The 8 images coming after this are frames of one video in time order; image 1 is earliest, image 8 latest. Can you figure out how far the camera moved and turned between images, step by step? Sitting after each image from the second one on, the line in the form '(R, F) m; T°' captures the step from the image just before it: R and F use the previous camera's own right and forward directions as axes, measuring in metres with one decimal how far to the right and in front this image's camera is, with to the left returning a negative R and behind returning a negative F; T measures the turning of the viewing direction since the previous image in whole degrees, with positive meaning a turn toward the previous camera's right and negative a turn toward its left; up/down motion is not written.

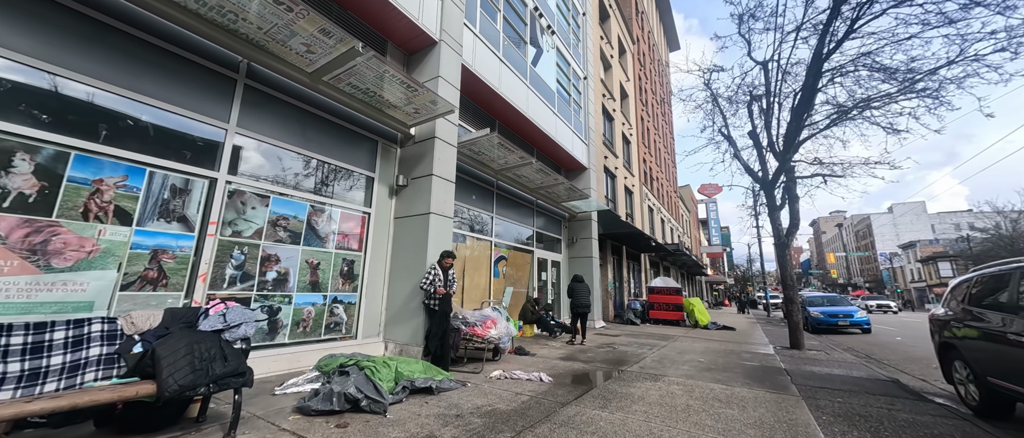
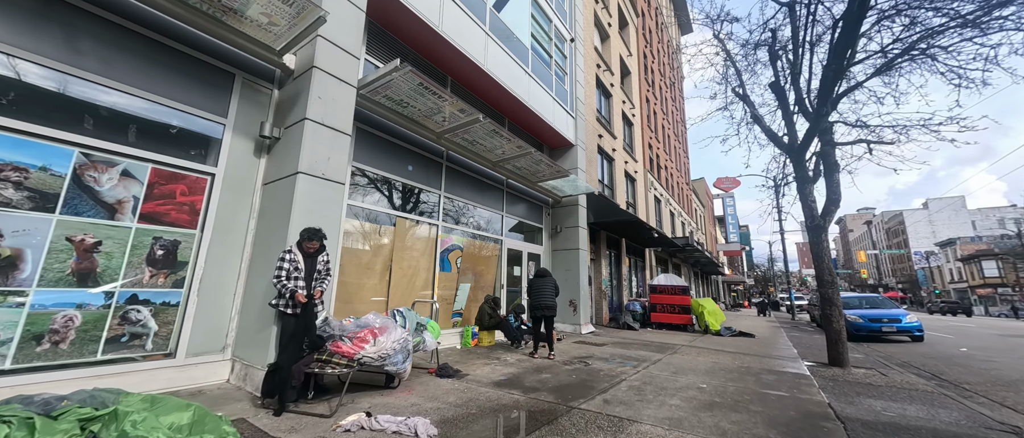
(+1.2, +1.9) m; -2°
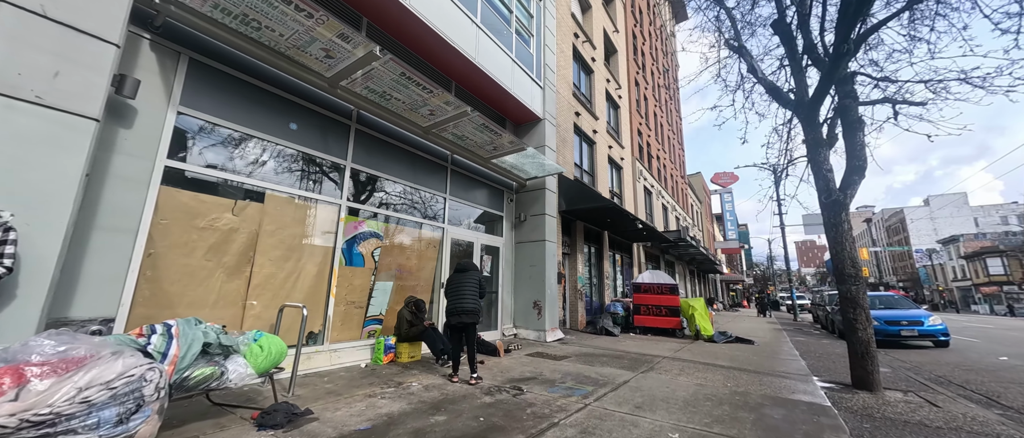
(+1.1, +1.7) m; 0°
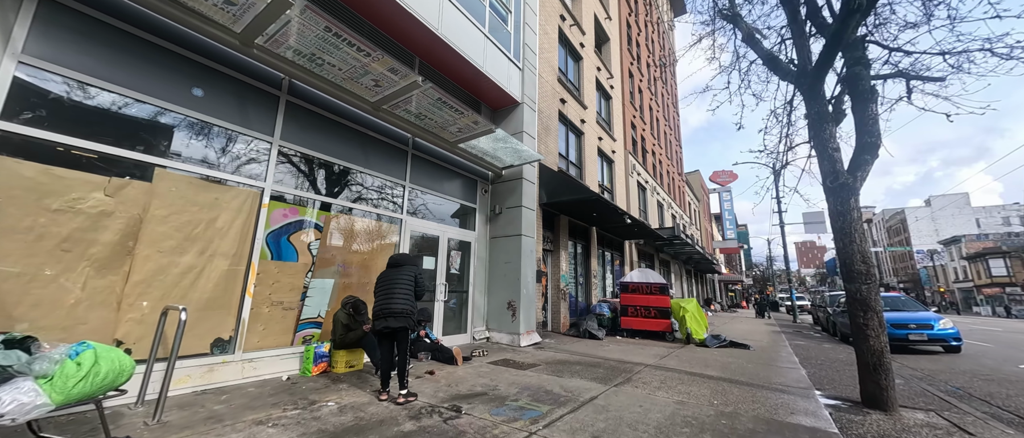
(+0.6, +0.8) m; 0°
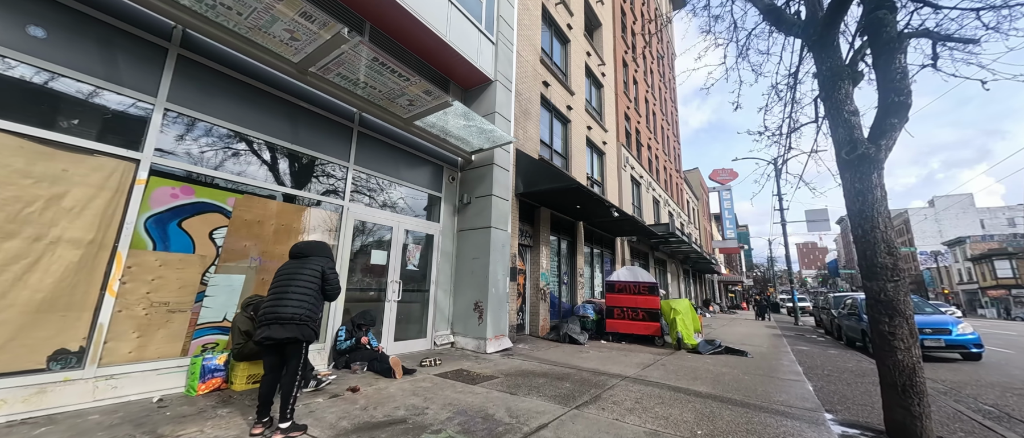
(+0.7, +0.9) m; 0°
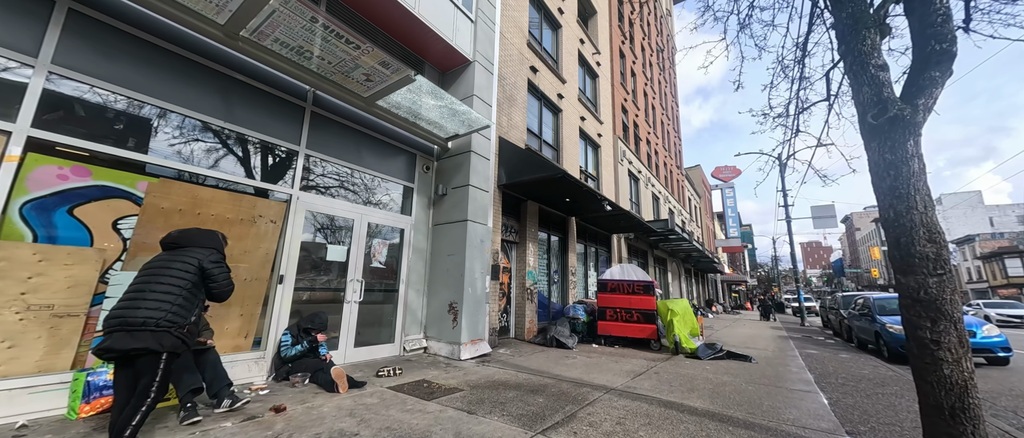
(+0.5, +0.7) m; 0°
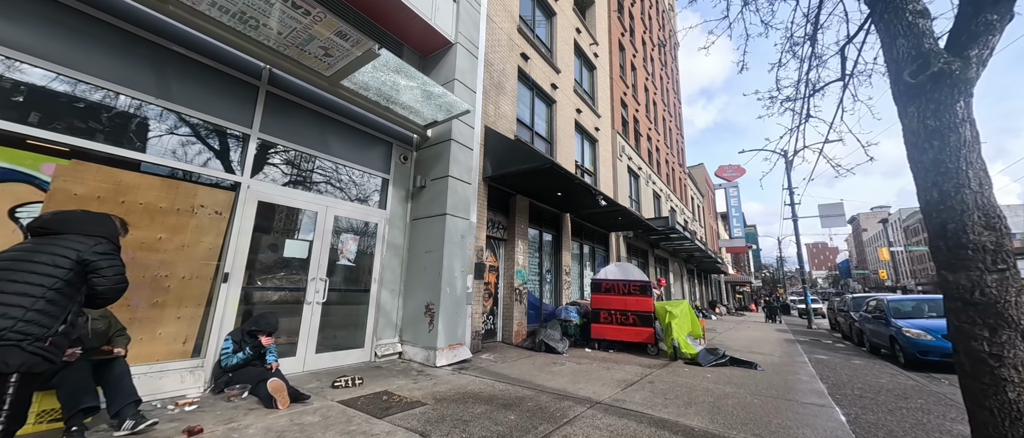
(+0.4, +0.5) m; -1°
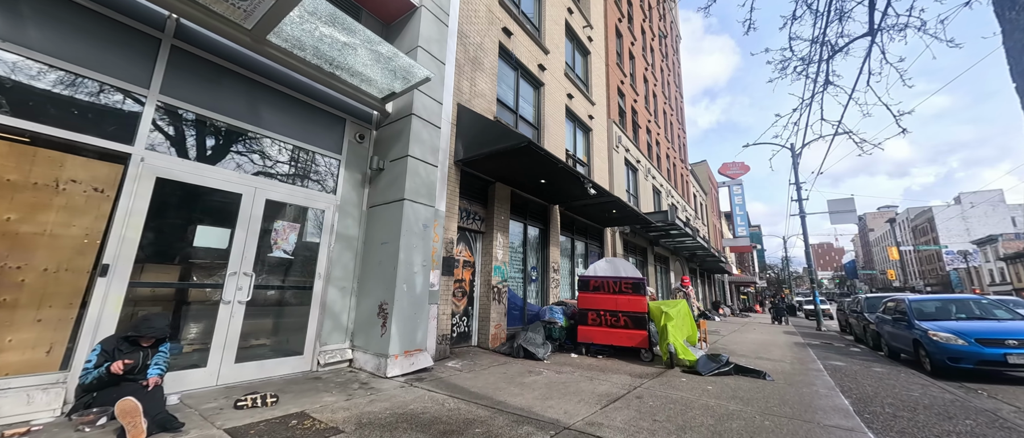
(+0.5, +0.8) m; 0°
